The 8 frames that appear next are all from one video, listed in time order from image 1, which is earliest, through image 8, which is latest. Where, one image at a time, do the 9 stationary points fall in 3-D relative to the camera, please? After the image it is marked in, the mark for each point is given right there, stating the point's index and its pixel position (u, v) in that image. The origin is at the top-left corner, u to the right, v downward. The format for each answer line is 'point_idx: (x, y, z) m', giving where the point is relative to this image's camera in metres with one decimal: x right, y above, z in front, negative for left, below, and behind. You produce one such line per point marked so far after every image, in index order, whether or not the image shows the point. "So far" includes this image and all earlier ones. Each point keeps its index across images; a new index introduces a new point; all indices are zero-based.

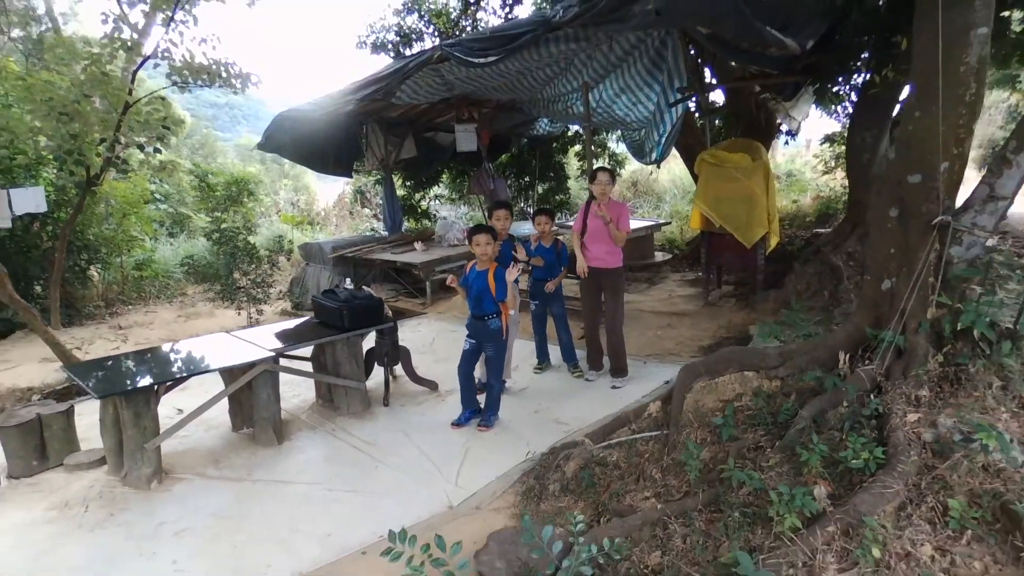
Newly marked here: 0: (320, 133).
0: (-2.2, +1.7, +7.3) m
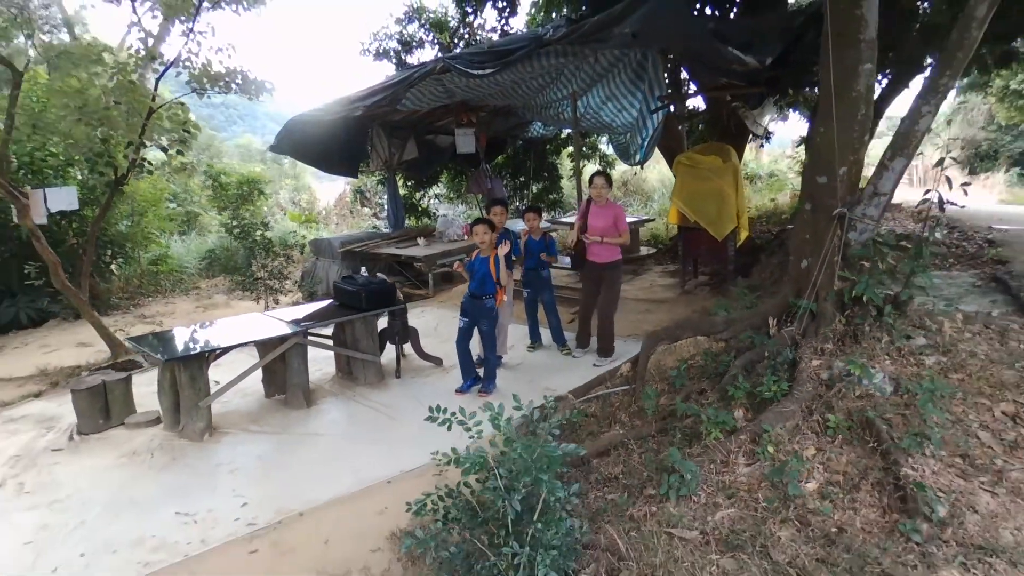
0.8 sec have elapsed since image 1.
0: (-2.2, +1.8, +7.8) m
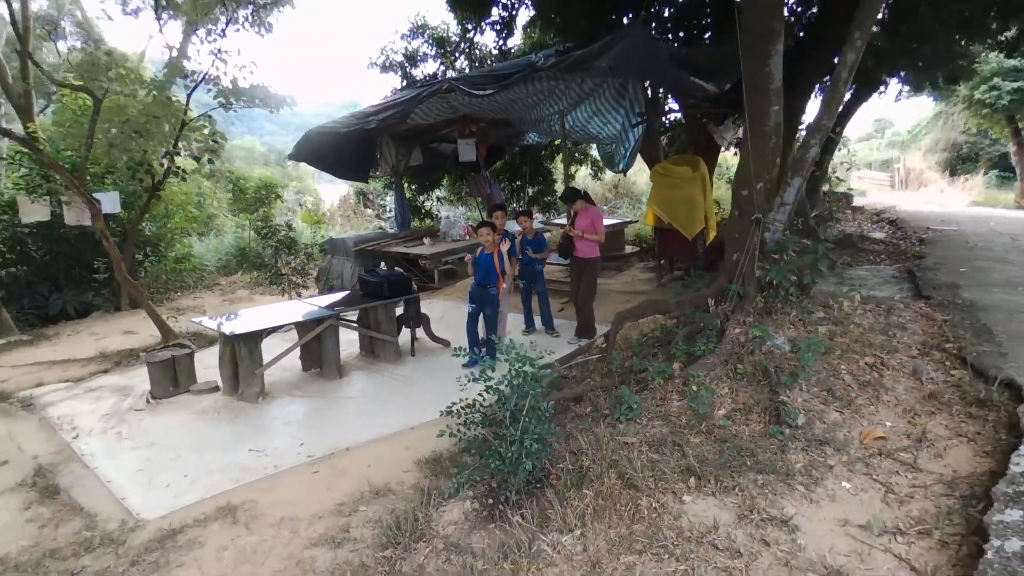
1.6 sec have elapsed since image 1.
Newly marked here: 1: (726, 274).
0: (-2.2, +1.9, +8.6) m
1: (+1.2, +0.1, +3.6) m
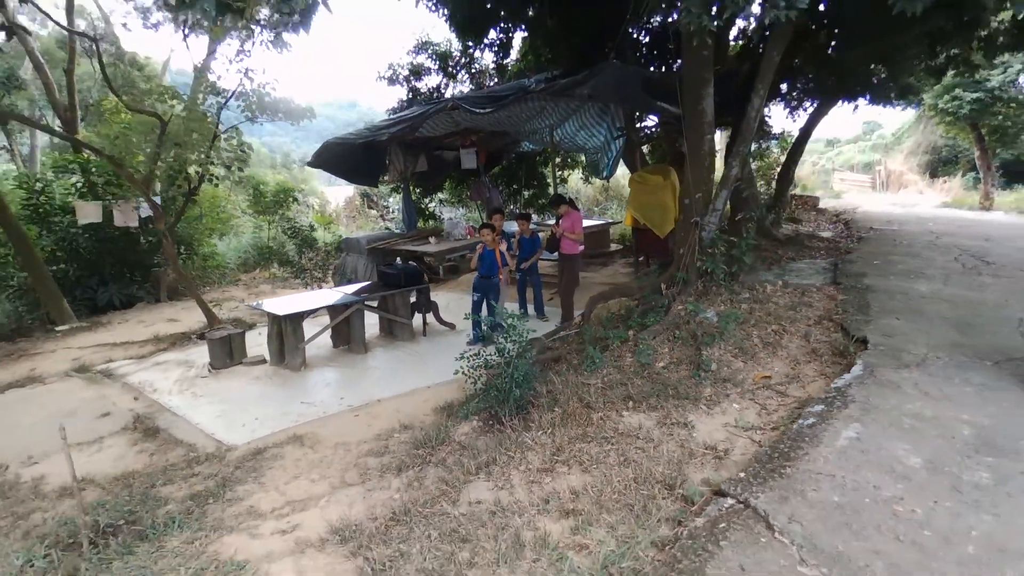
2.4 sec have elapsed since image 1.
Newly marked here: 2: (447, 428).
0: (-2.3, +2.0, +9.6) m
1: (+1.1, +0.2, +4.5) m
2: (-0.3, -0.7, +3.3) m
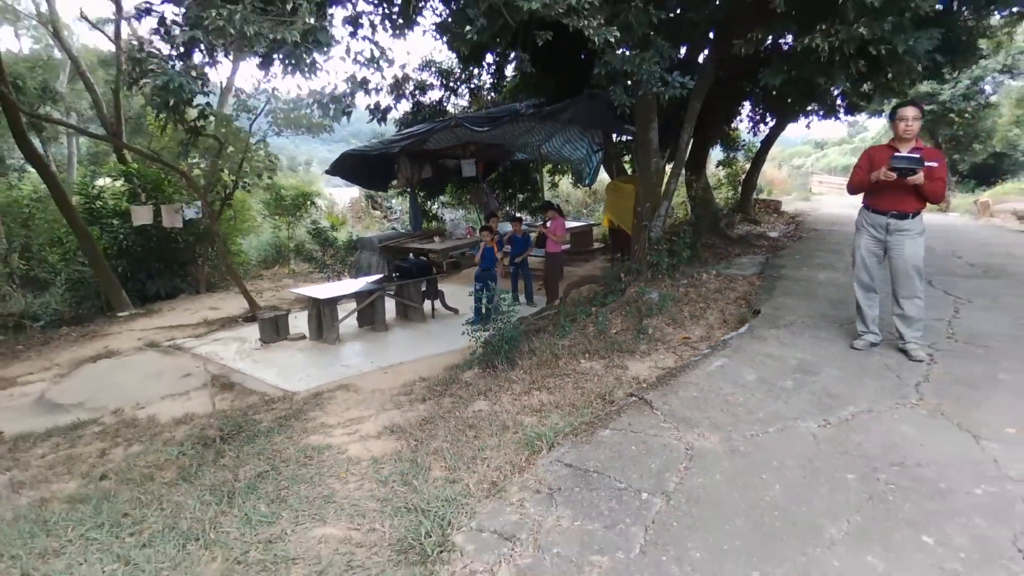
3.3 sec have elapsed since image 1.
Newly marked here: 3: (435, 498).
0: (-2.4, +2.1, +10.8) m
1: (+1.1, +0.3, +5.8) m
2: (-0.4, -0.6, +4.5) m
3: (-0.3, -0.8, +2.6) m
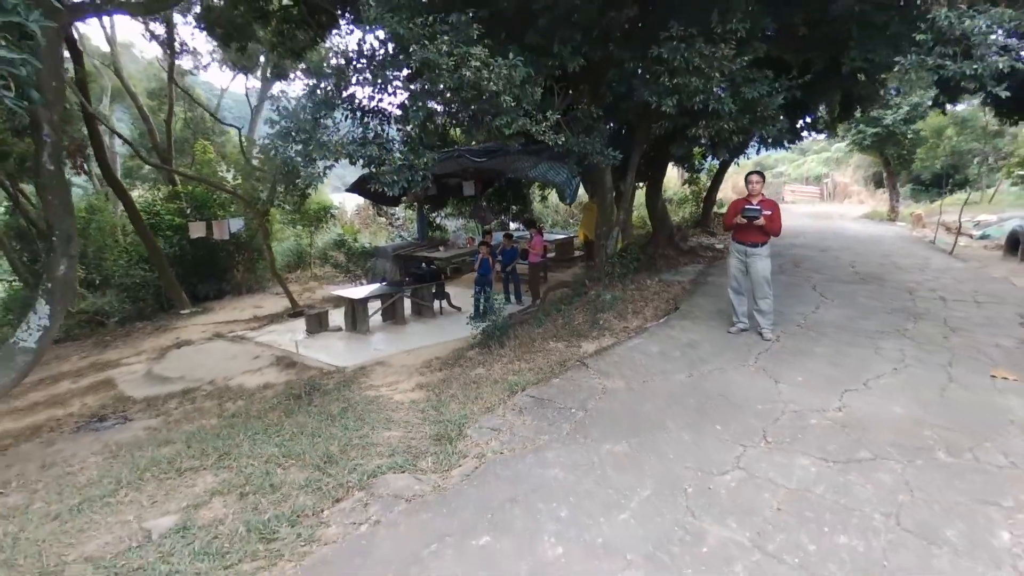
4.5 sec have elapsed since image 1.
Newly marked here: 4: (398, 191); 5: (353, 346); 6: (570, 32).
0: (-2.5, +2.0, +12.6) m
1: (+1.0, +0.2, +7.6) m
2: (-0.5, -0.6, +6.3) m
3: (-0.4, -0.9, +4.4) m
4: (-0.8, +0.7, +4.8) m
5: (-1.9, -0.7, +7.8) m
6: (+0.4, +1.9, +4.9) m
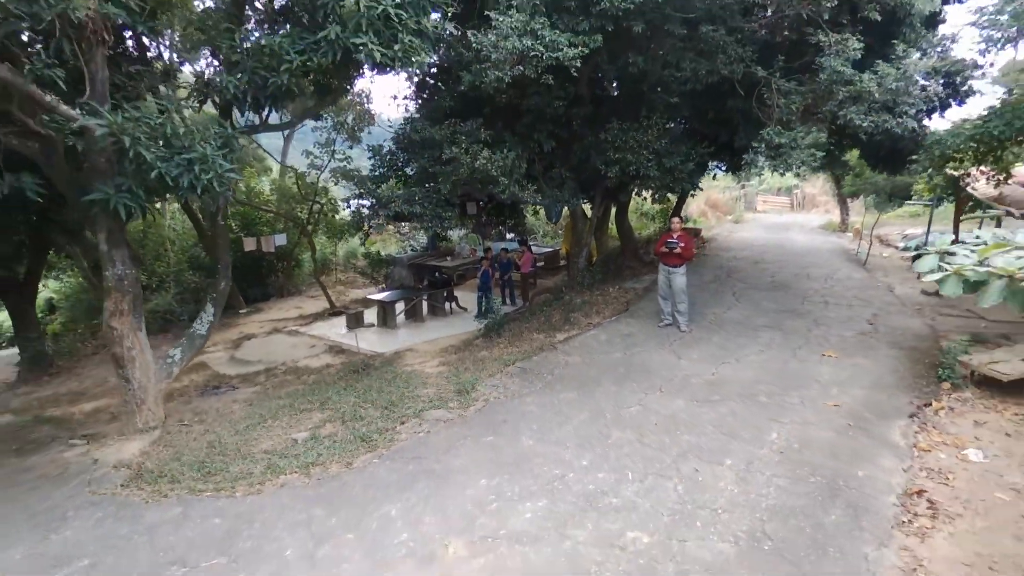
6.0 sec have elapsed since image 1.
0: (-2.6, +2.0, +15.0) m
1: (+0.9, +0.1, +10.0) m
2: (-0.5, -0.7, +8.7) m
3: (-0.4, -0.9, +6.8) m
4: (-0.9, +0.6, +7.1) m
5: (-1.9, -0.8, +10.1) m
6: (+0.4, +1.8, +7.3) m
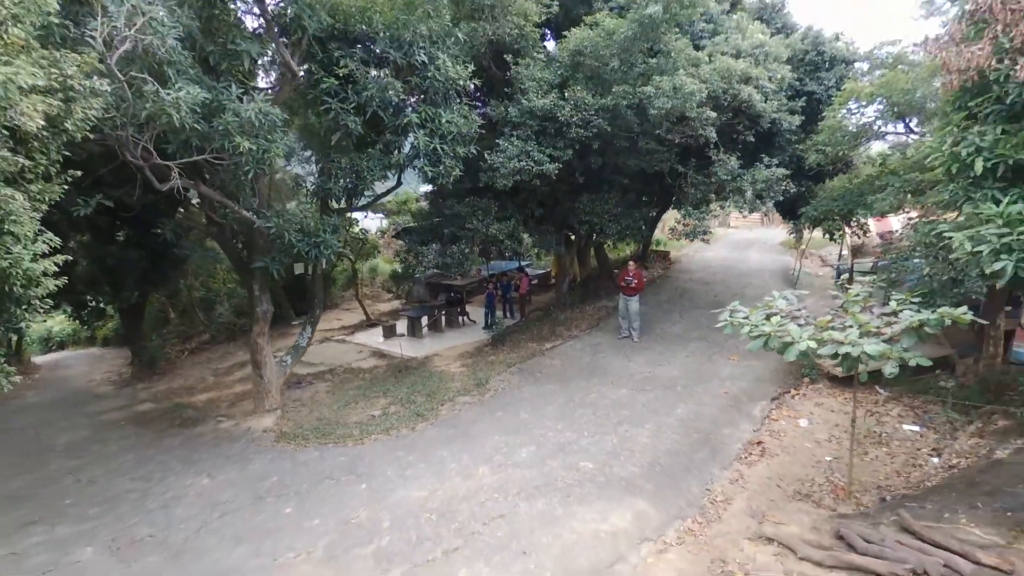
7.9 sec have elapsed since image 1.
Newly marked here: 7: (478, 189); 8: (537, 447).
0: (-2.6, +1.6, +18.1) m
1: (+0.9, -0.2, +13.1) m
2: (-0.5, -1.1, +11.8) m
3: (-0.4, -1.3, +9.8) m
4: (-0.9, +0.2, +10.2) m
5: (-1.9, -1.2, +13.2) m
6: (+0.4, +1.5, +10.3) m
7: (-0.5, +1.6, +10.4) m
8: (+0.3, -1.8, +7.5) m
